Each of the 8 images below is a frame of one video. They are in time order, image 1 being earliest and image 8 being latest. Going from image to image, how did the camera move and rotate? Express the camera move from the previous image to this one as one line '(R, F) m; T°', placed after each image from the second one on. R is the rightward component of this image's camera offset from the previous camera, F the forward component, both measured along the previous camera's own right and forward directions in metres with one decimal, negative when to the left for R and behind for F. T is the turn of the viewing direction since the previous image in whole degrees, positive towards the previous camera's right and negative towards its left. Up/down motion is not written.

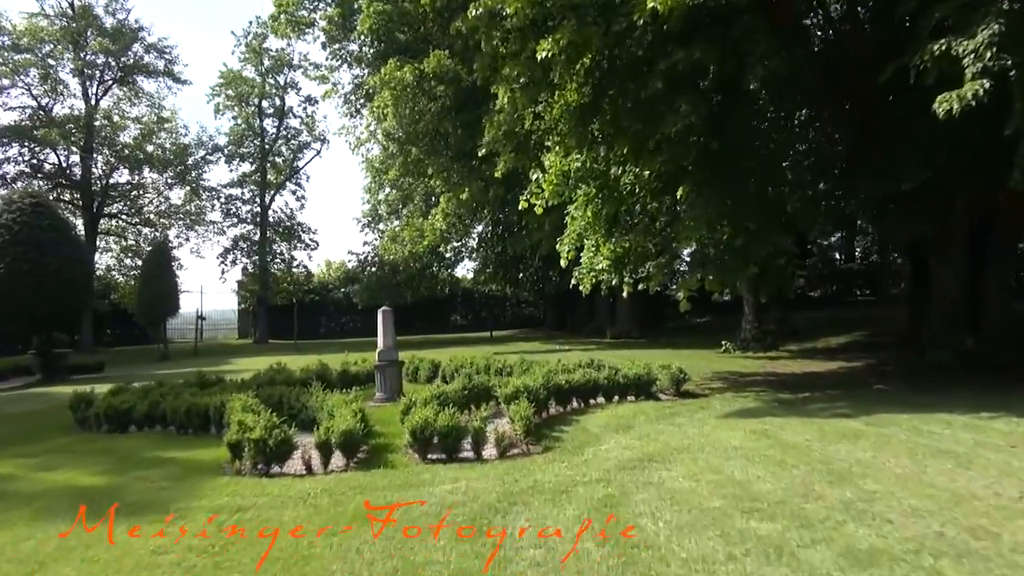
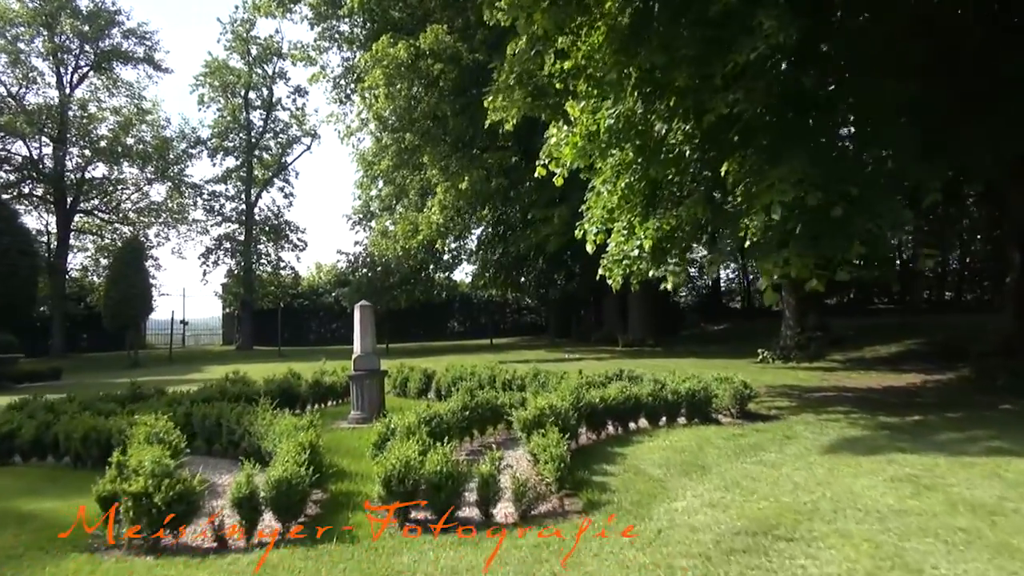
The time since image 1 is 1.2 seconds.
(-0.2, +2.6) m; 0°
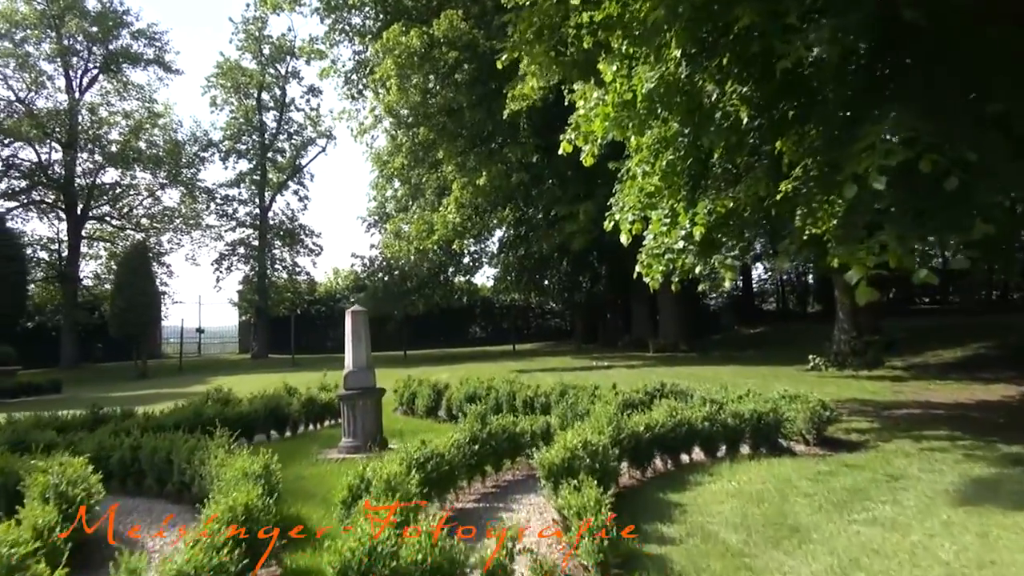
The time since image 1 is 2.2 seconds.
(0.0, +1.6) m; -2°
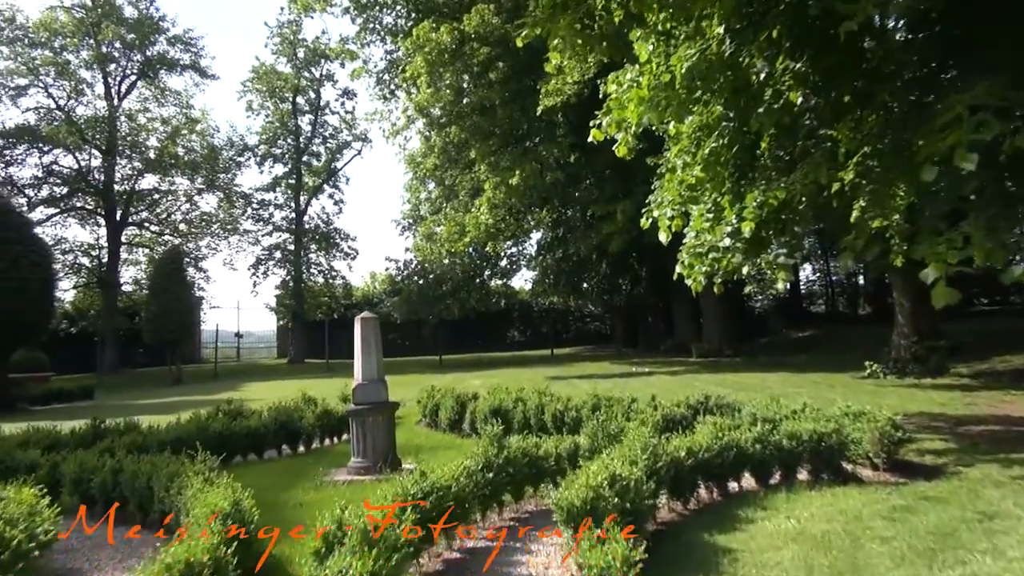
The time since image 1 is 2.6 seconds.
(+0.1, +0.8) m; -3°
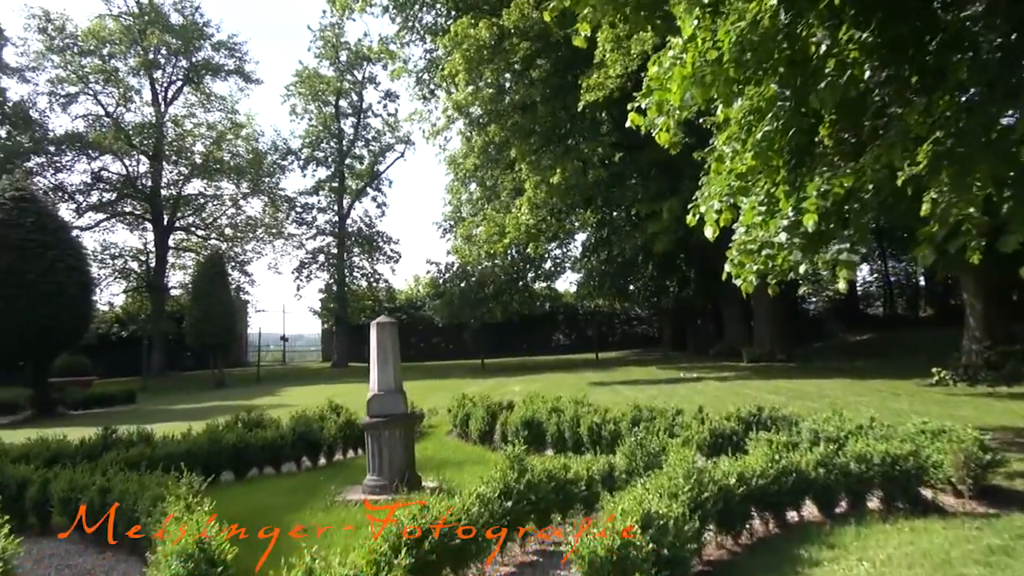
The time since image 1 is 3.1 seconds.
(+0.1, +0.7) m; -3°
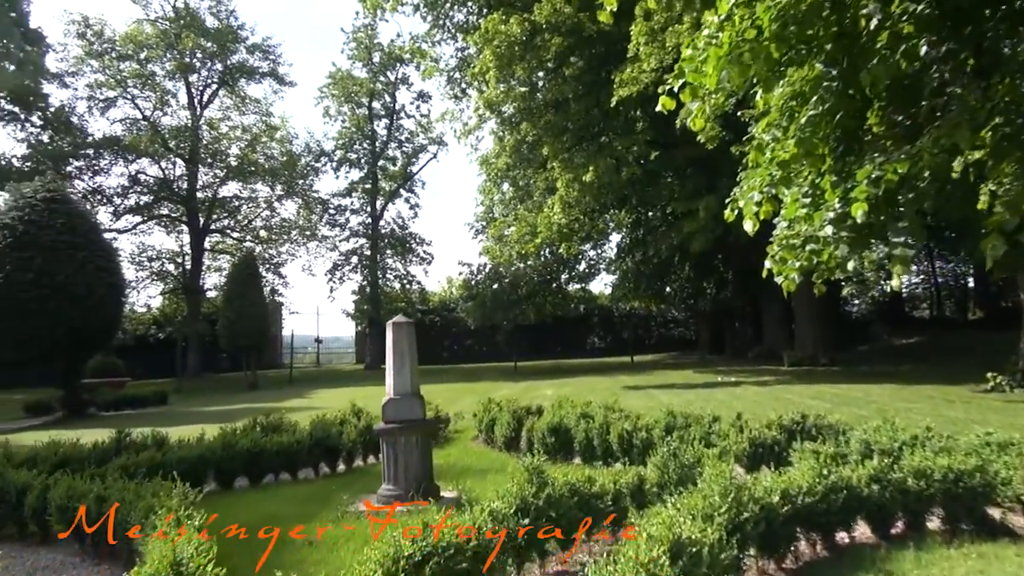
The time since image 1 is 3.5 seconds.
(+0.1, +0.4) m; -3°
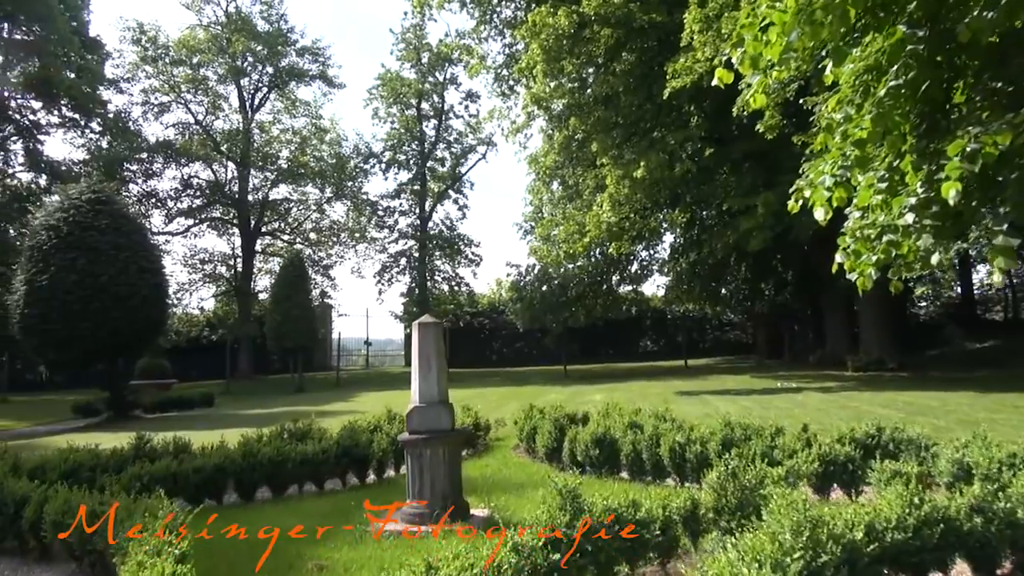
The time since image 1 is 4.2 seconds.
(+0.1, +0.6) m; -4°
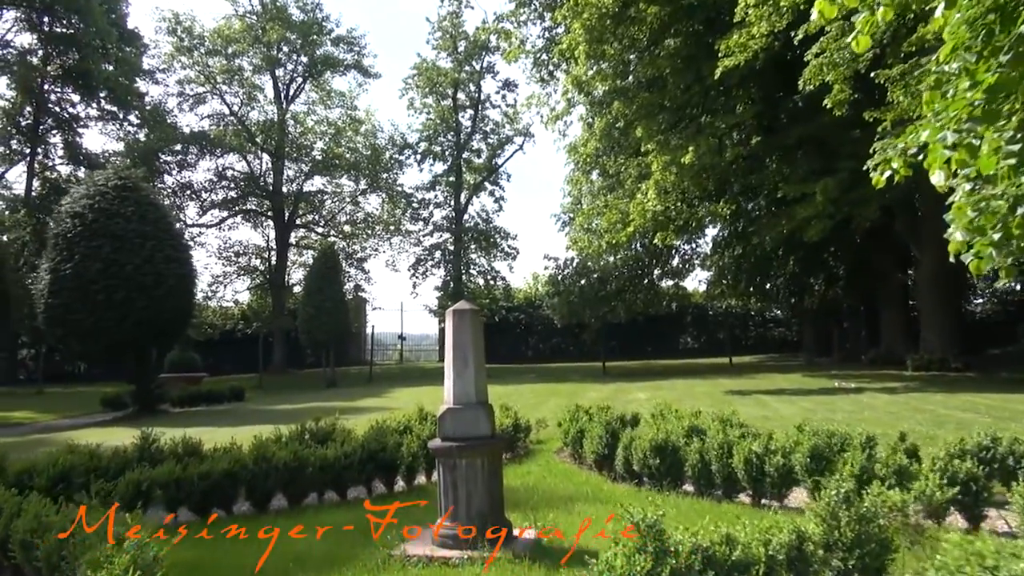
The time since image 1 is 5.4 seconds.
(-0.1, +0.9) m; -2°
